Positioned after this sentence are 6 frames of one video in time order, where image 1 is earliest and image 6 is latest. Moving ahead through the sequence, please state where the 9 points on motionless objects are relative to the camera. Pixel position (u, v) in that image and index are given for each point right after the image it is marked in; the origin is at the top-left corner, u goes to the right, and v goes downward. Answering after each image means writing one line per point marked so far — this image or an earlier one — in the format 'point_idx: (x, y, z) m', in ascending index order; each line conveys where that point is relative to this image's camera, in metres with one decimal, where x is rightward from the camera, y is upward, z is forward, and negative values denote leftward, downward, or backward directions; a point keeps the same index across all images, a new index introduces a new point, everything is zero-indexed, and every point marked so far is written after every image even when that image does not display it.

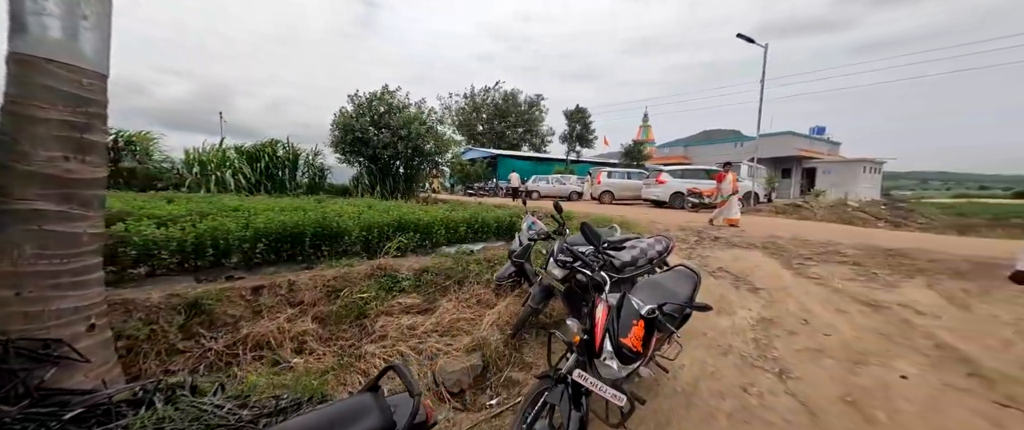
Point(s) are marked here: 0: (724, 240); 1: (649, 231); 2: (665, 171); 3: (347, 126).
0: (+4.1, -0.5, +6.5) m
1: (+3.2, -0.3, +7.8) m
2: (+5.8, +1.7, +12.9) m
3: (-6.8, +3.6, +13.8) m
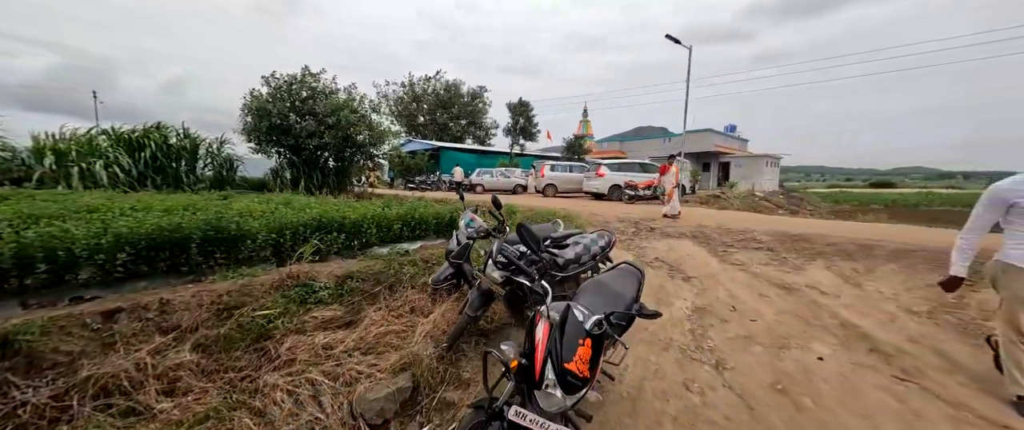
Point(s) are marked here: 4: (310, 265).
0: (+2.9, -0.3, +6.8) m
1: (+1.8, -0.2, +7.9) m
2: (+3.6, +2.0, +13.3) m
3: (-9.0, +3.7, +12.1) m
4: (-2.2, -0.5, +3.6) m
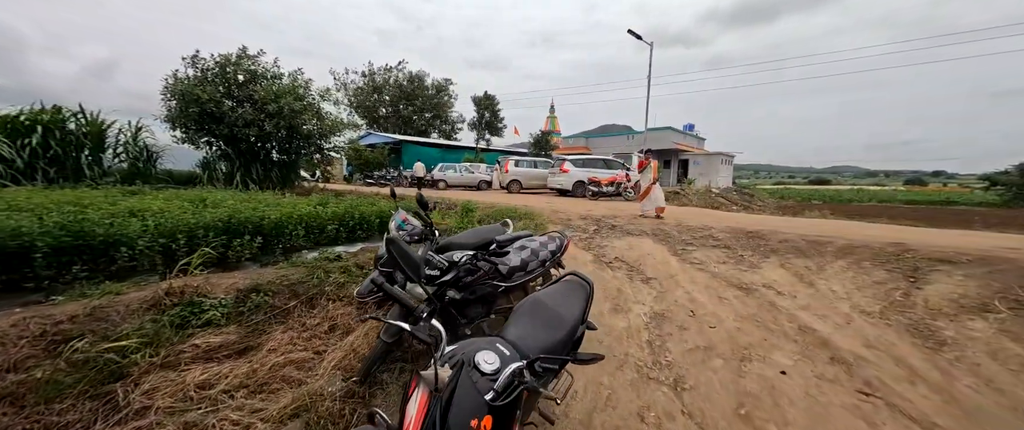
0: (+2.1, -0.3, +6.6) m
1: (+0.9, -0.1, +7.6) m
2: (+2.1, +2.1, +13.1) m
3: (-10.3, +3.8, +10.7) m
4: (-2.7, -0.5, +3.0) m
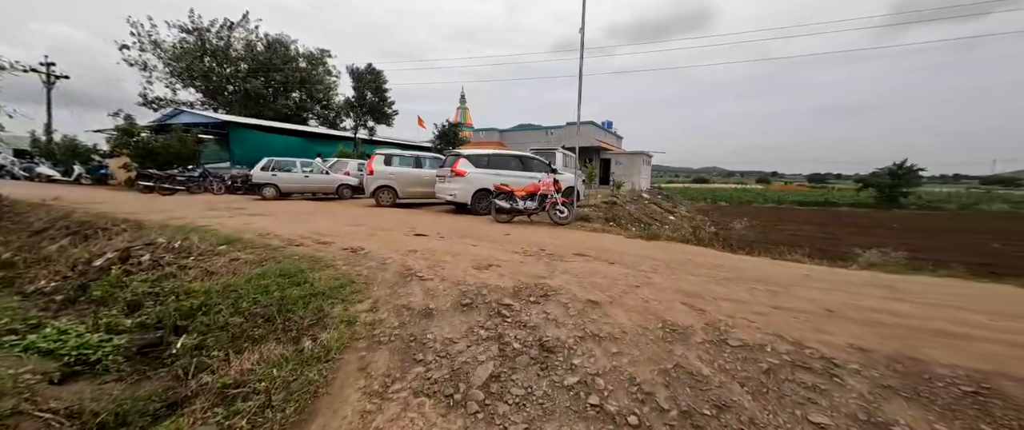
0: (+0.3, -1.0, +2.0) m
1: (-1.1, -0.8, +2.7) m
2: (-1.2, +1.5, +8.4) m
3: (-12.8, +2.9, +3.1) m
4: (-3.5, -1.4, -2.6) m
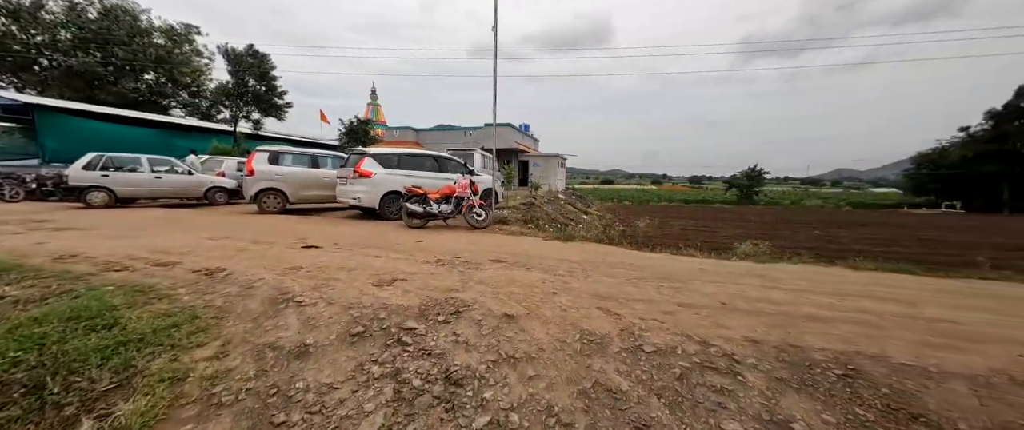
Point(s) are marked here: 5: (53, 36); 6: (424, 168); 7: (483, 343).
0: (-0.2, -1.0, +1.7) m
1: (-1.7, -0.9, +2.0) m
2: (-3.2, +1.4, +7.5) m
3: (-13.3, +2.5, -0.3) m
4: (-2.8, -1.5, -3.7) m
5: (-24.3, +9.8, +18.3) m
6: (-2.1, +1.1, +8.0) m
7: (-0.2, -0.9, +2.4) m
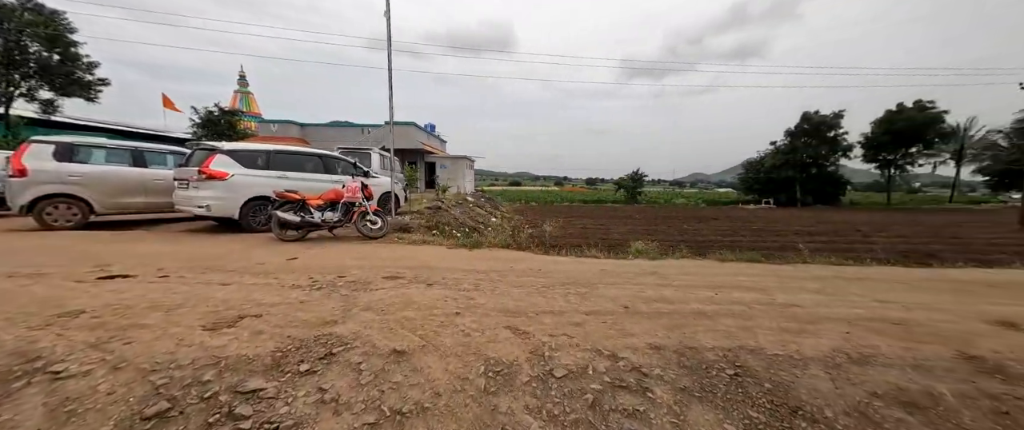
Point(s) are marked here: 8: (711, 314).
0: (-0.6, -1.1, +1.2) m
1: (-2.2, -1.0, +1.1) m
2: (-5.1, +1.1, +6.0) m
3: (-12.8, +2.2, -4.1) m
4: (-1.7, -1.6, -4.7) m
5: (-28.5, +9.0, +10.9) m
6: (-4.2, +0.9, +6.7) m
7: (-0.8, -1.0, +1.8) m
8: (+2.0, -0.9, +3.3) m
